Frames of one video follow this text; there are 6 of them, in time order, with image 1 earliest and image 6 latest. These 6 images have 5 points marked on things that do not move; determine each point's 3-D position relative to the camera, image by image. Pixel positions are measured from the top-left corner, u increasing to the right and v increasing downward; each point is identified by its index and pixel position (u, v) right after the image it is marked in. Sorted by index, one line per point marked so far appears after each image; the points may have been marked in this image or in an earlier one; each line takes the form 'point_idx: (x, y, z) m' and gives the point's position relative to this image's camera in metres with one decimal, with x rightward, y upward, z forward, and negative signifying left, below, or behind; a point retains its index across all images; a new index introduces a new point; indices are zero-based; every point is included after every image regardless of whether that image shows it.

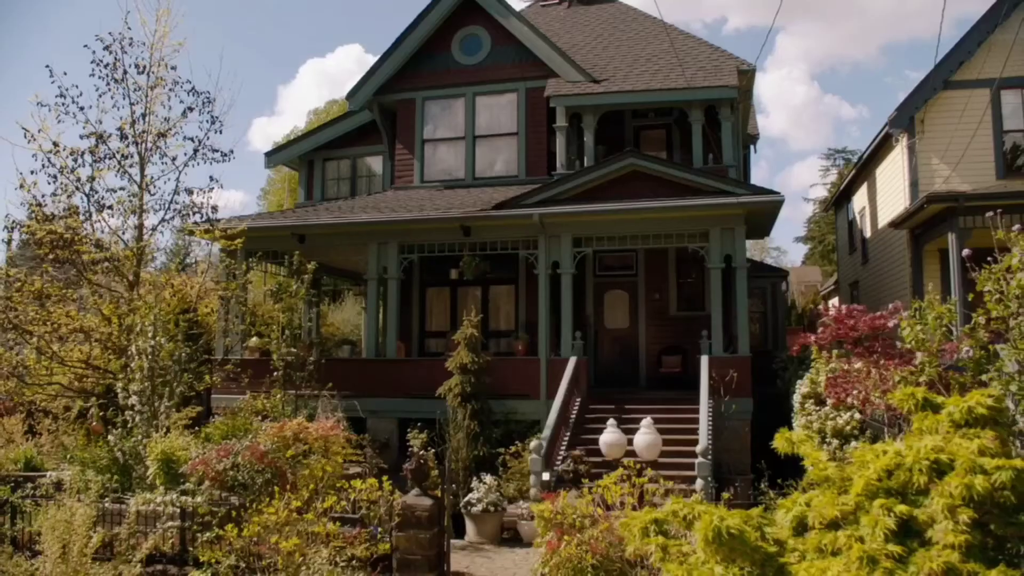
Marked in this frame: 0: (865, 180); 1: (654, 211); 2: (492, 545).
0: (+7.5, +2.3, +17.1) m
1: (+2.1, +1.2, +12.3) m
2: (-0.2, -2.9, +9.2) m
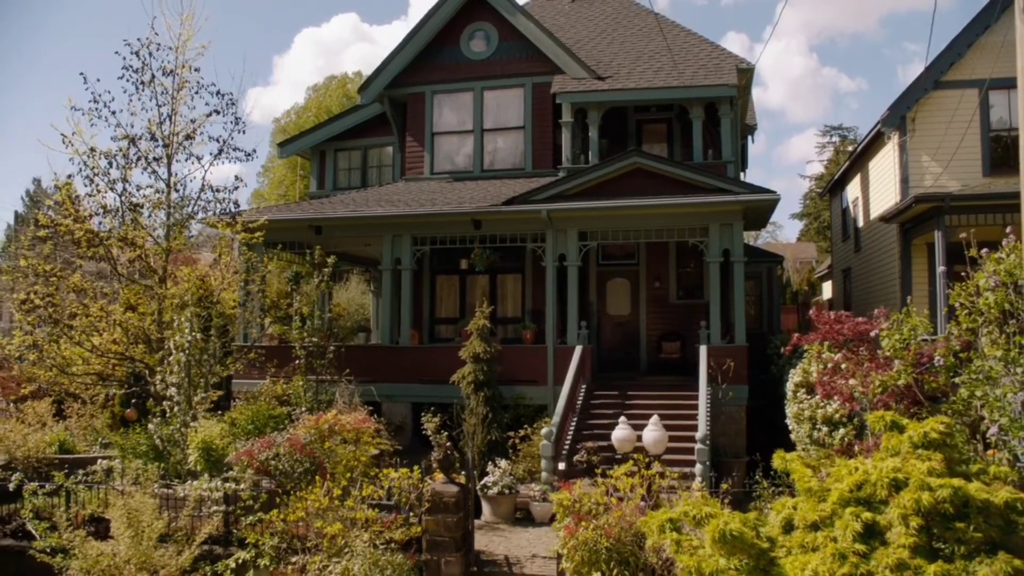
0: (+7.6, +2.6, +17.7) m
1: (+2.3, +1.3, +12.9) m
2: (-0.1, -2.9, +10.0) m
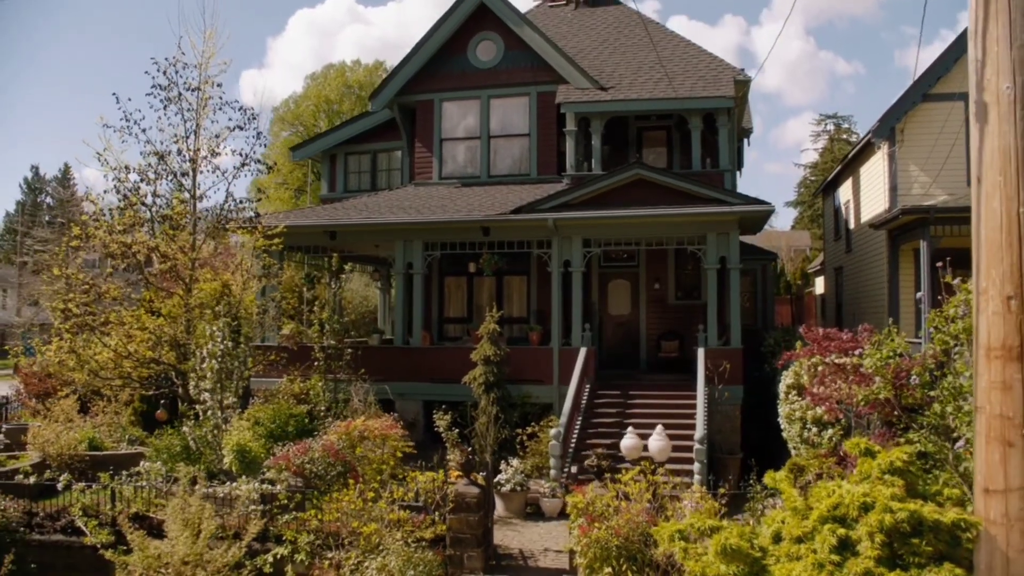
0: (+7.7, +2.6, +18.4) m
1: (+2.4, +1.2, +13.6) m
2: (+0.1, -3.1, +10.7) m
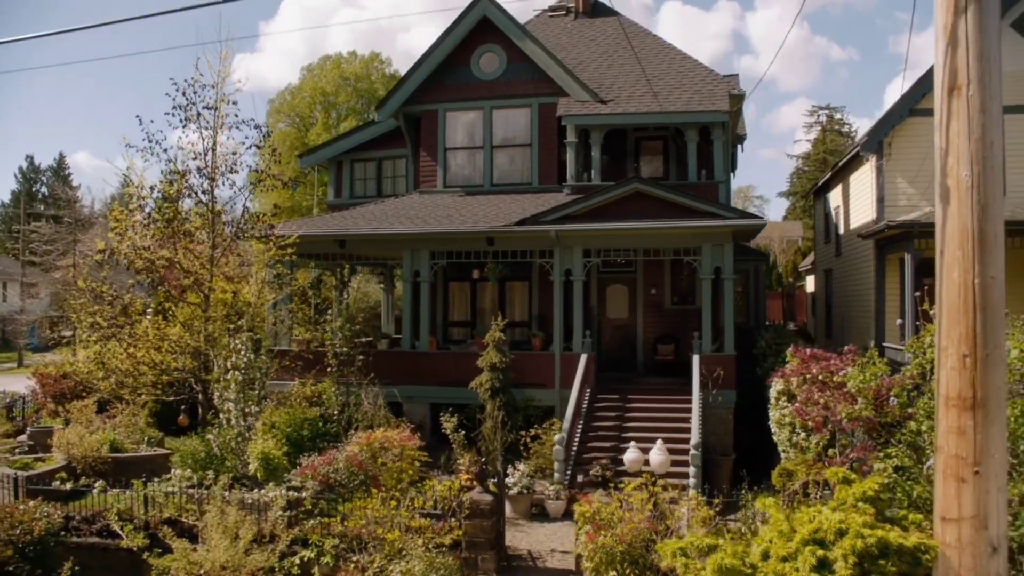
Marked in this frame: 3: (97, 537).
0: (+7.7, +2.5, +19.0) m
1: (+2.5, +1.0, +14.2) m
2: (+0.2, -3.3, +11.4) m
3: (-5.2, -3.2, +10.2) m
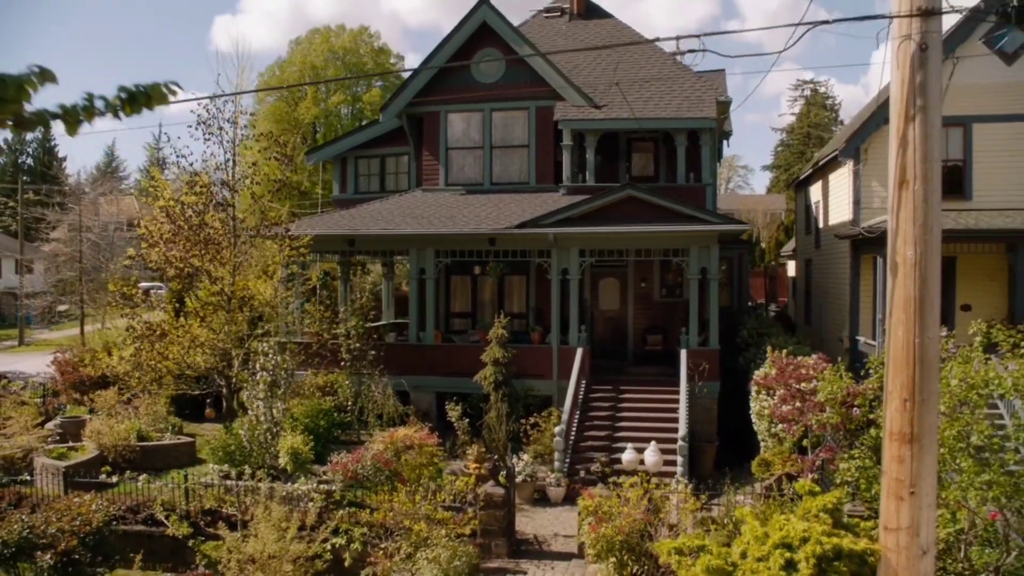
0: (+7.7, +2.7, +20.1) m
1: (+2.5, +1.0, +15.2) m
2: (+0.3, -3.4, +12.6) m
3: (-5.1, -3.3, +11.3) m
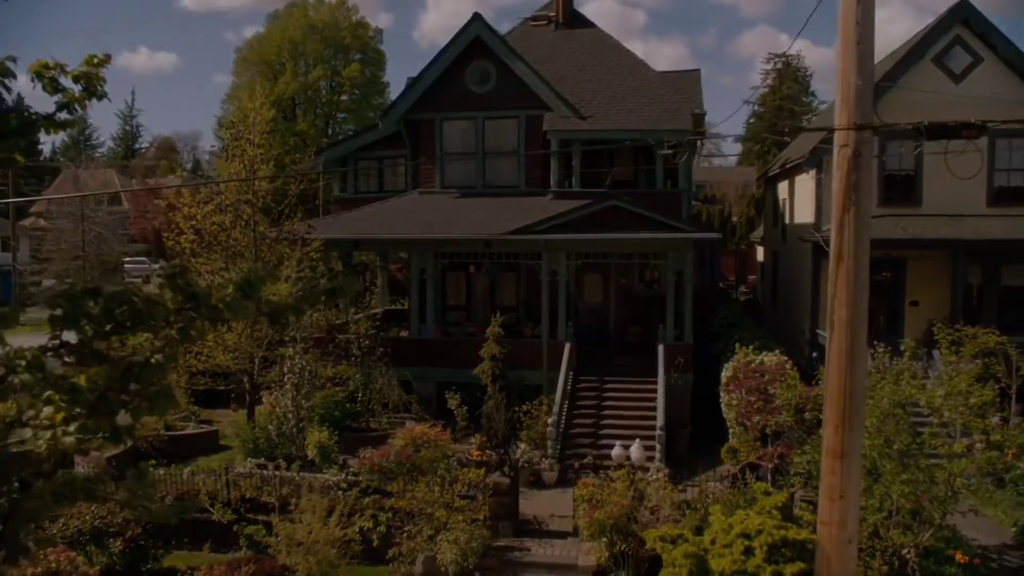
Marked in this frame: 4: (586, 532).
0: (+7.4, +3.0, +21.8) m
1: (+2.4, +1.0, +16.8) m
2: (+0.2, -3.5, +14.3) m
3: (-5.1, -3.5, +12.9) m
4: (+1.0, -3.2, +10.6) m
